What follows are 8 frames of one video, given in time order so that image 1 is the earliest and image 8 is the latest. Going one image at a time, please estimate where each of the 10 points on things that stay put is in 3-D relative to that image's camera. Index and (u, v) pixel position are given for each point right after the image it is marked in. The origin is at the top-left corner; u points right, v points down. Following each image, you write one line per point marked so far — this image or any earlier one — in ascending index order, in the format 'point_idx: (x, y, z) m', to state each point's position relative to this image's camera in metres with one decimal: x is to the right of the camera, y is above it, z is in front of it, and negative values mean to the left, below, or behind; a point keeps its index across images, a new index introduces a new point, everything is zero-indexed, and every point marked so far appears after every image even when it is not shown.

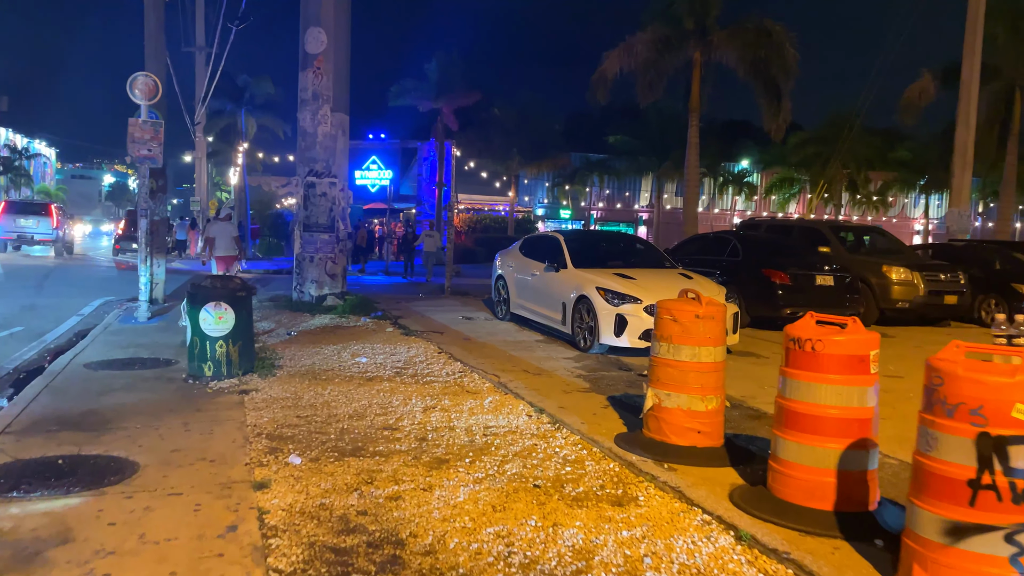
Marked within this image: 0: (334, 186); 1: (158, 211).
0: (-3.1, +1.8, +13.7) m
1: (-5.9, +1.3, +13.2) m
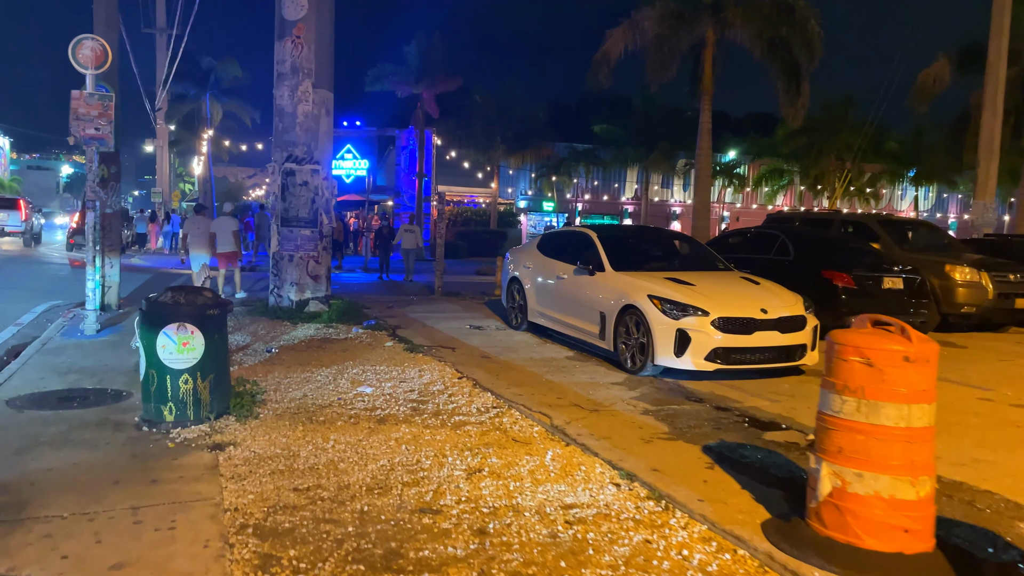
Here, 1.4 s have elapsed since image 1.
0: (-2.9, +1.7, +11.9) m
1: (-5.7, +1.2, +11.3) m
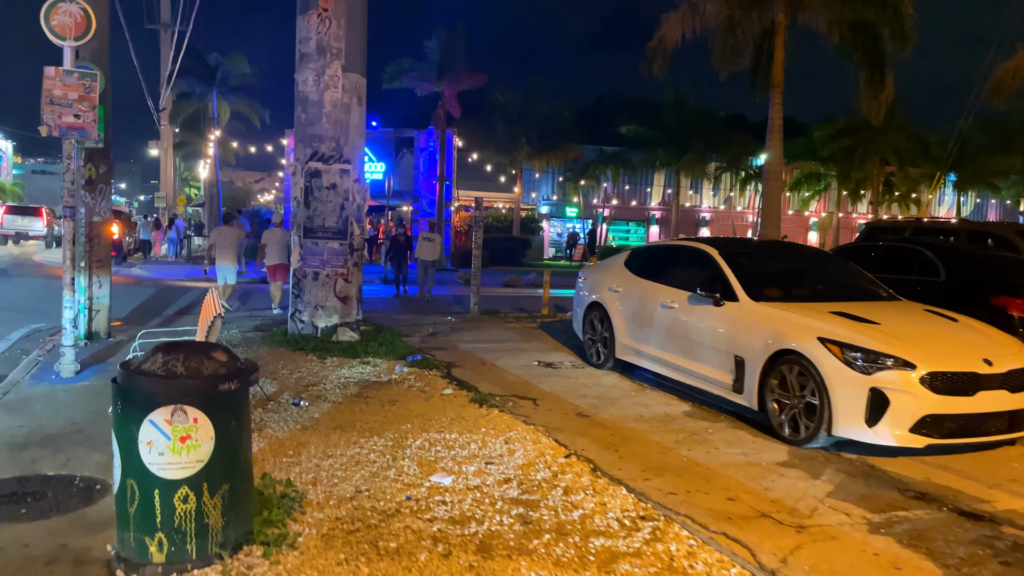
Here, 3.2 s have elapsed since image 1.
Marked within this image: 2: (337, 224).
0: (-2.1, +1.4, +9.9) m
1: (-4.8, +0.9, +9.3) m
2: (-2.2, +0.8, +9.8) m
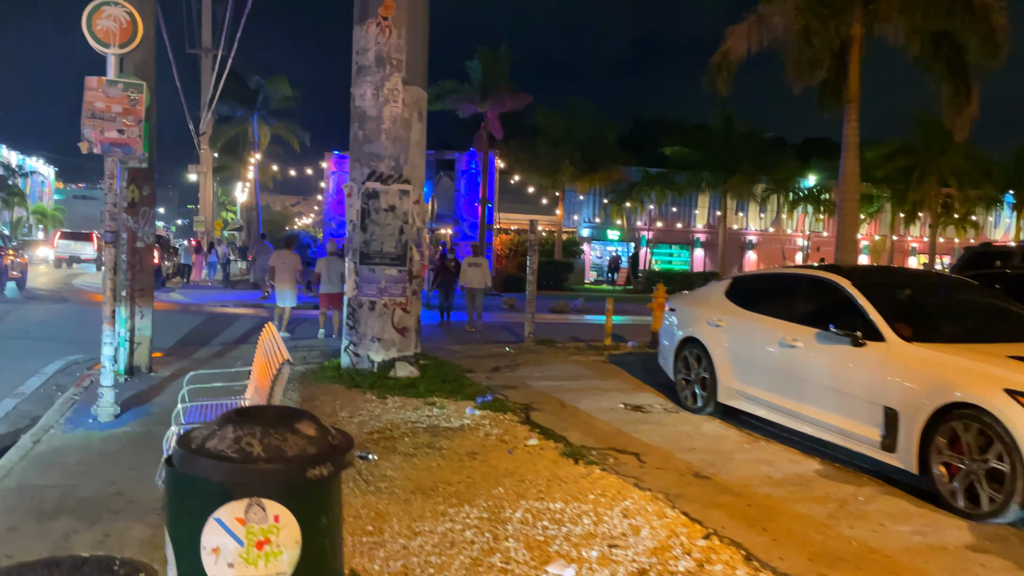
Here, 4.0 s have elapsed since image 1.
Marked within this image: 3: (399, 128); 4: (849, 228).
0: (-1.2, +1.1, +9.1) m
1: (-4.0, +0.6, +8.6) m
2: (-1.3, +0.4, +9.0) m
3: (-1.3, +1.8, +9.0) m
4: (+6.2, +1.1, +14.6) m
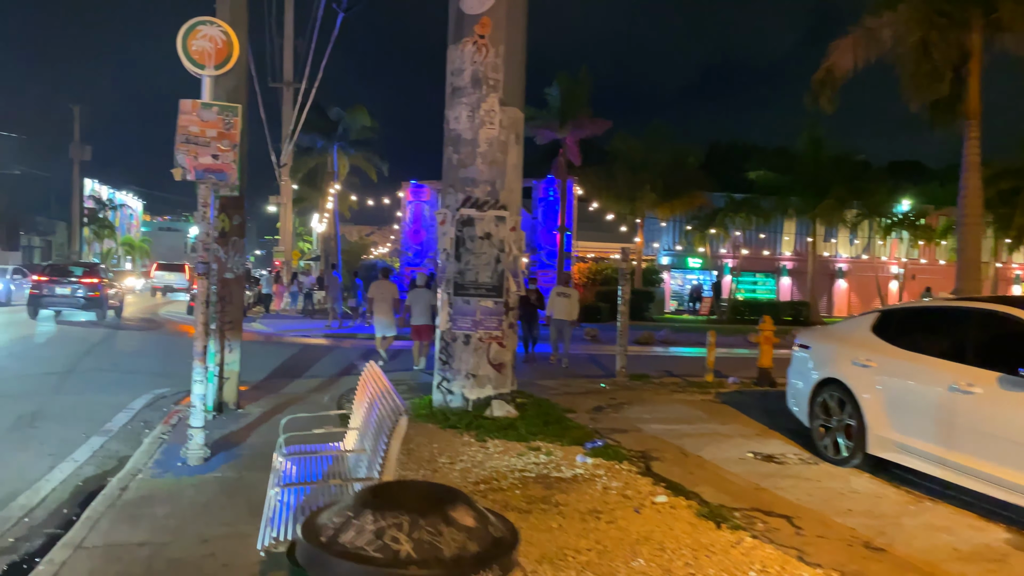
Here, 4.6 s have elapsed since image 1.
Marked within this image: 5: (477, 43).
0: (-0.1, +0.7, +8.5) m
1: (-2.9, +0.2, +8.2) m
2: (-0.2, +0.1, +8.5) m
3: (-0.2, +1.5, +8.5) m
4: (+7.7, +0.6, +13.4) m
5: (-0.4, +2.6, +8.5) m
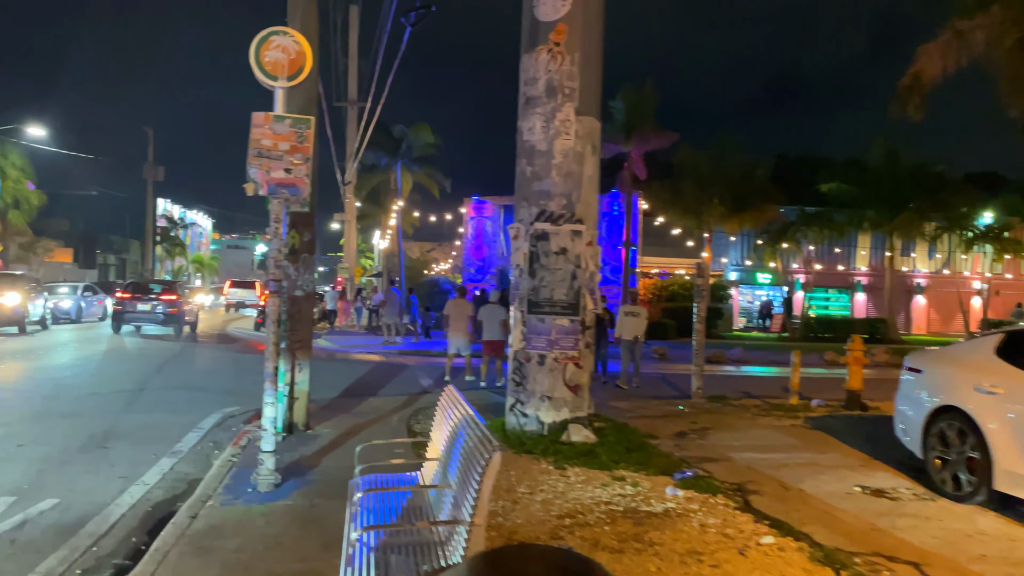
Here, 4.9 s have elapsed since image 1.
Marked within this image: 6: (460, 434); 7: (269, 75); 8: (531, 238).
0: (+0.7, +0.5, +8.2) m
1: (-2.1, +0.1, +8.0) m
2: (+0.6, -0.1, +8.1) m
3: (+0.6, +1.3, +8.2) m
4: (+8.8, +0.3, +12.4) m
5: (+0.4, +2.4, +8.1) m
6: (-0.3, -0.8, +4.4) m
7: (-1.9, +1.6, +6.1) m
8: (+0.2, +0.5, +8.2) m
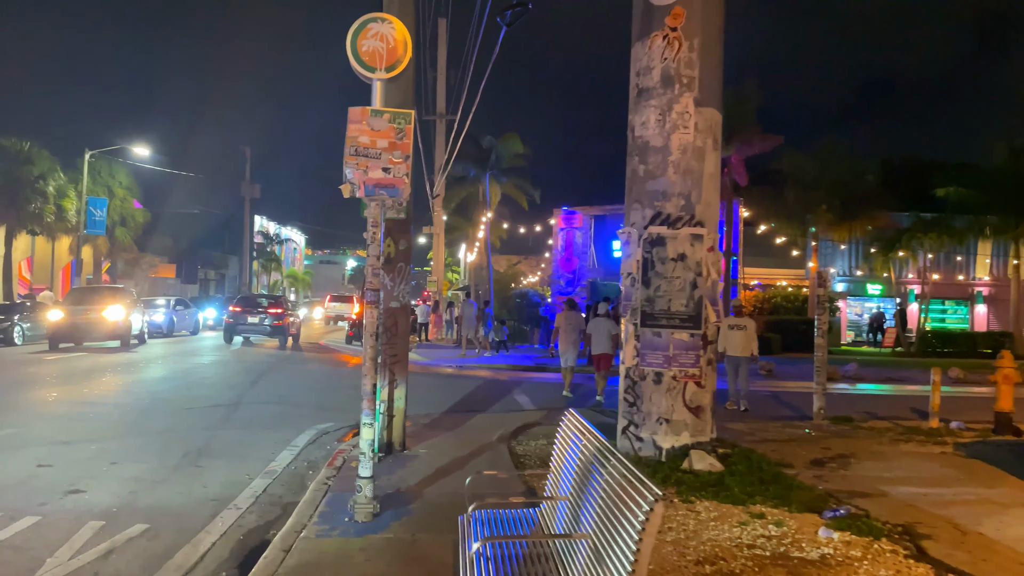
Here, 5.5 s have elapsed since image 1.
0: (+1.7, +0.4, +7.4) m
1: (-1.1, -0.1, +7.5) m
2: (+1.6, -0.2, +7.3) m
3: (+1.7, +1.2, +7.4) m
4: (+10.3, +0.2, +10.7) m
5: (+1.4, +2.3, +7.4) m
6: (+0.4, -0.8, +3.7) m
7: (-1.0, +1.6, +5.6) m
8: (+1.3, +0.4, +7.4) m
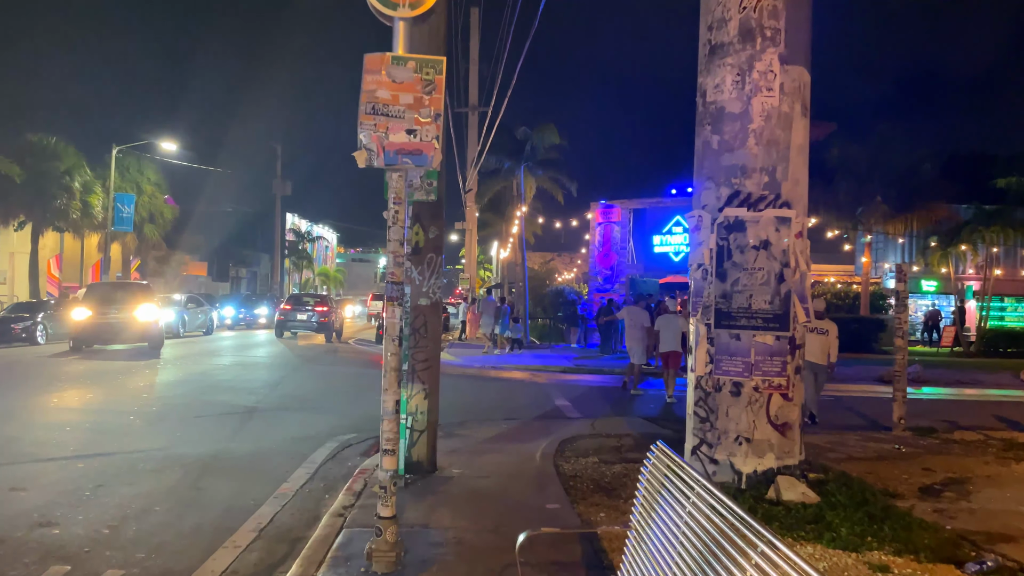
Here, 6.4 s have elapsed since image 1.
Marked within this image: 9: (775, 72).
0: (+2.1, +0.5, +6.1) m
1: (-0.7, 0.0, +6.4) m
2: (+2.0, -0.1, +6.1) m
3: (+2.1, +1.3, +6.2) m
4: (+10.8, +0.3, +9.1) m
5: (+1.8, +2.4, +6.2) m
6: (+0.6, -0.8, +2.6) m
7: (-0.7, +1.6, +4.5) m
8: (+1.6, +0.5, +6.3) m
9: (+2.0, +1.7, +6.1) m
